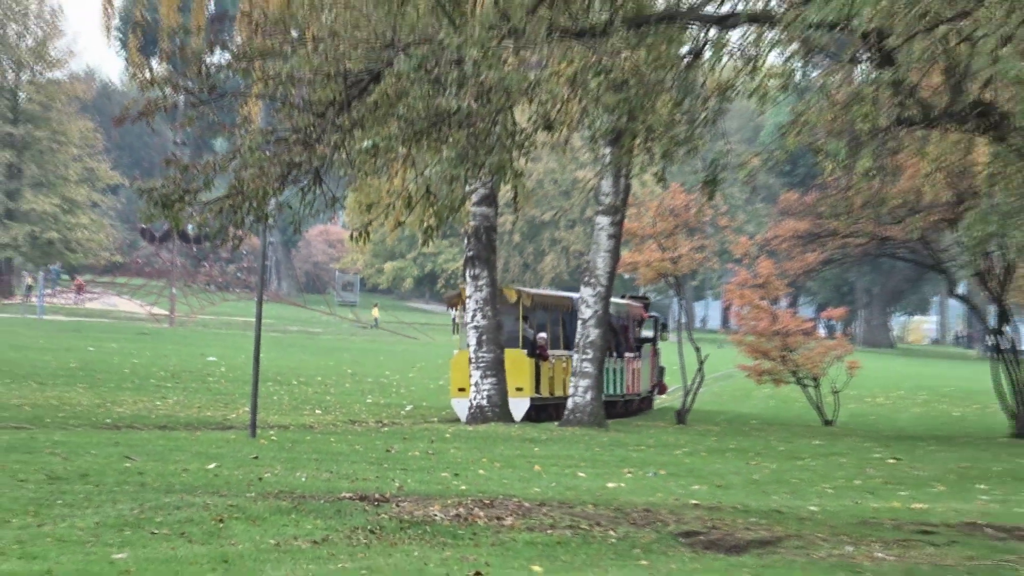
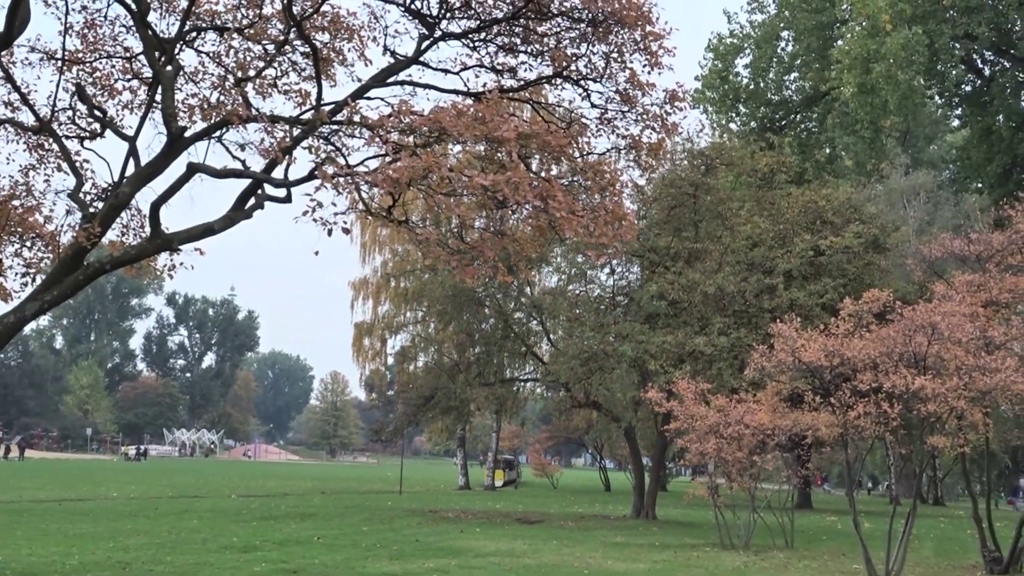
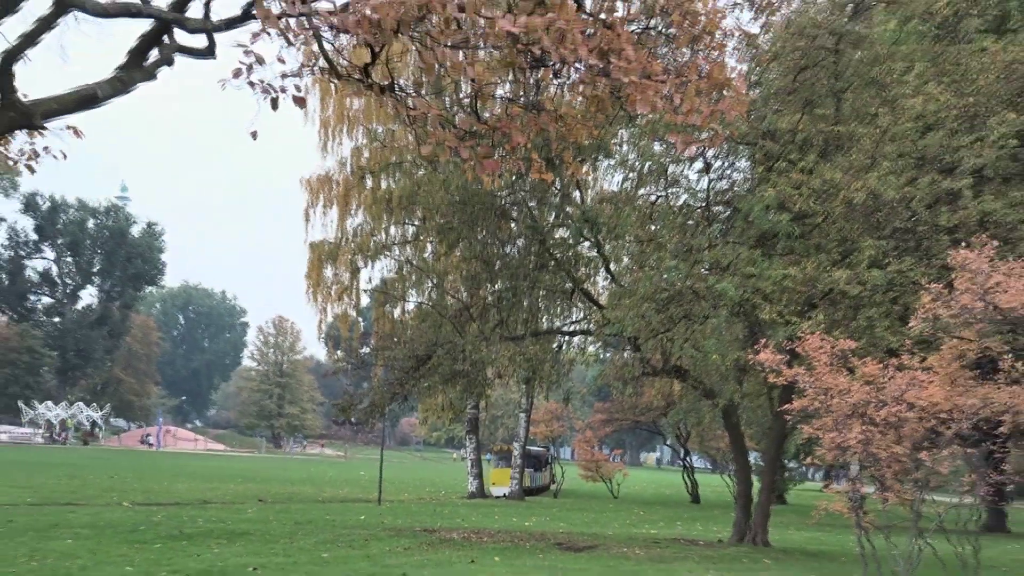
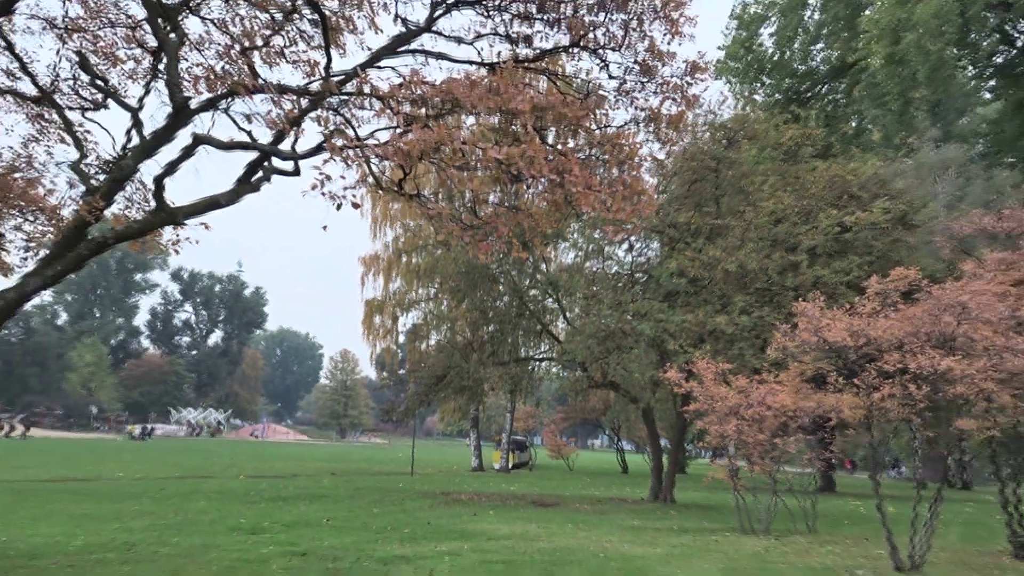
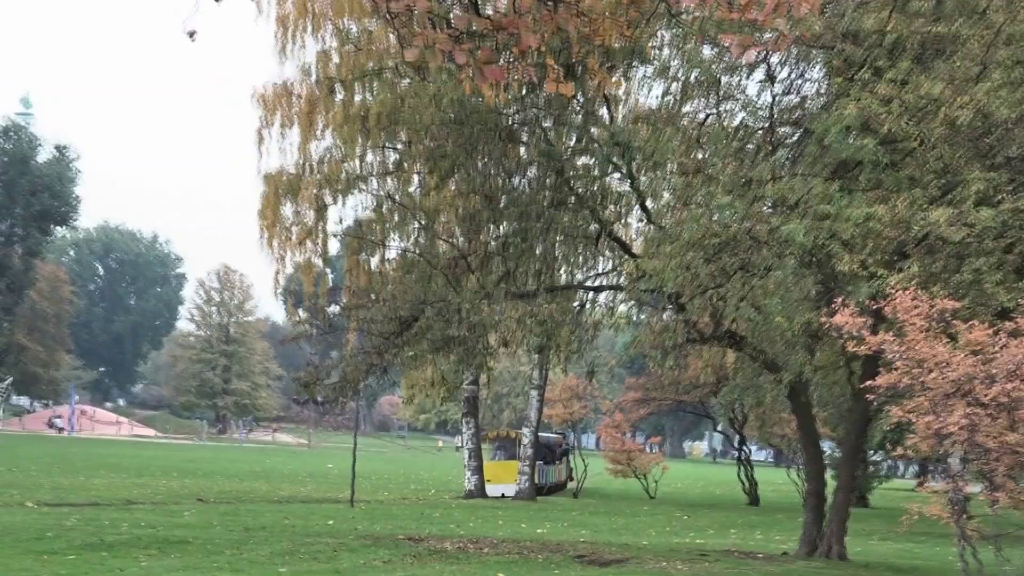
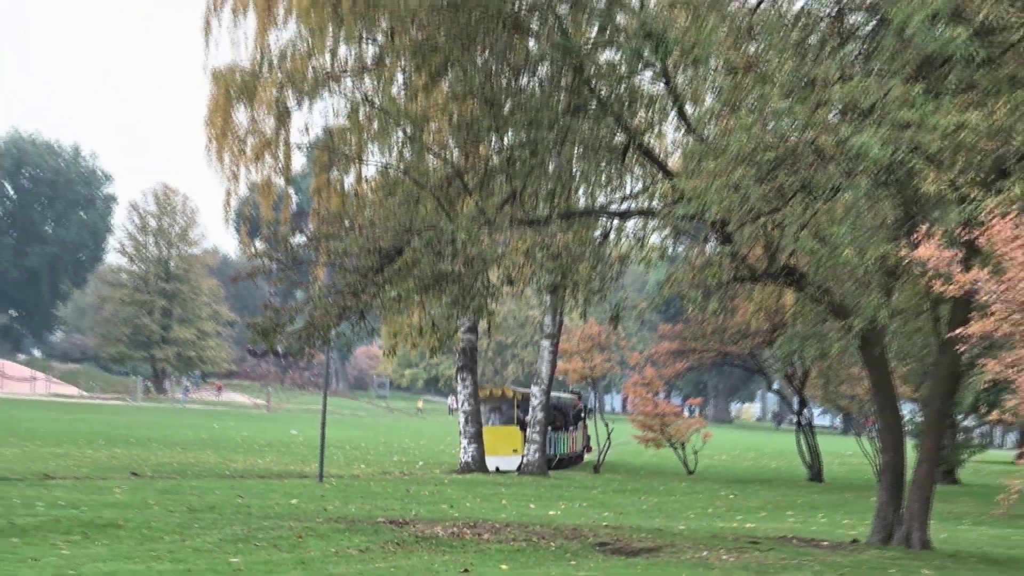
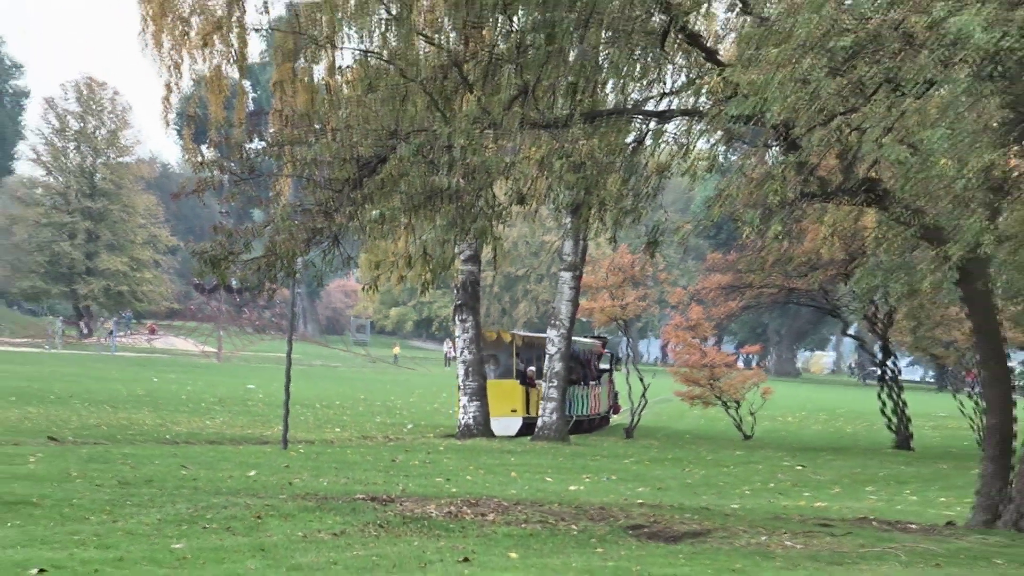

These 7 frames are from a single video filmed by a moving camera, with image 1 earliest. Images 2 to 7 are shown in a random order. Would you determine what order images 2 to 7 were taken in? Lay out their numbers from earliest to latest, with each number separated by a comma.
7, 6, 5, 3, 4, 2
